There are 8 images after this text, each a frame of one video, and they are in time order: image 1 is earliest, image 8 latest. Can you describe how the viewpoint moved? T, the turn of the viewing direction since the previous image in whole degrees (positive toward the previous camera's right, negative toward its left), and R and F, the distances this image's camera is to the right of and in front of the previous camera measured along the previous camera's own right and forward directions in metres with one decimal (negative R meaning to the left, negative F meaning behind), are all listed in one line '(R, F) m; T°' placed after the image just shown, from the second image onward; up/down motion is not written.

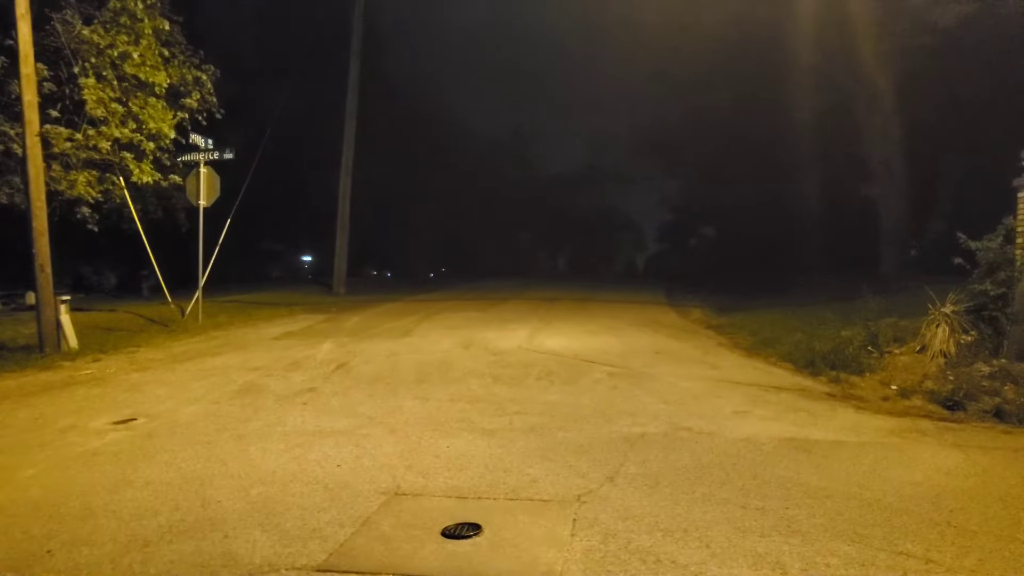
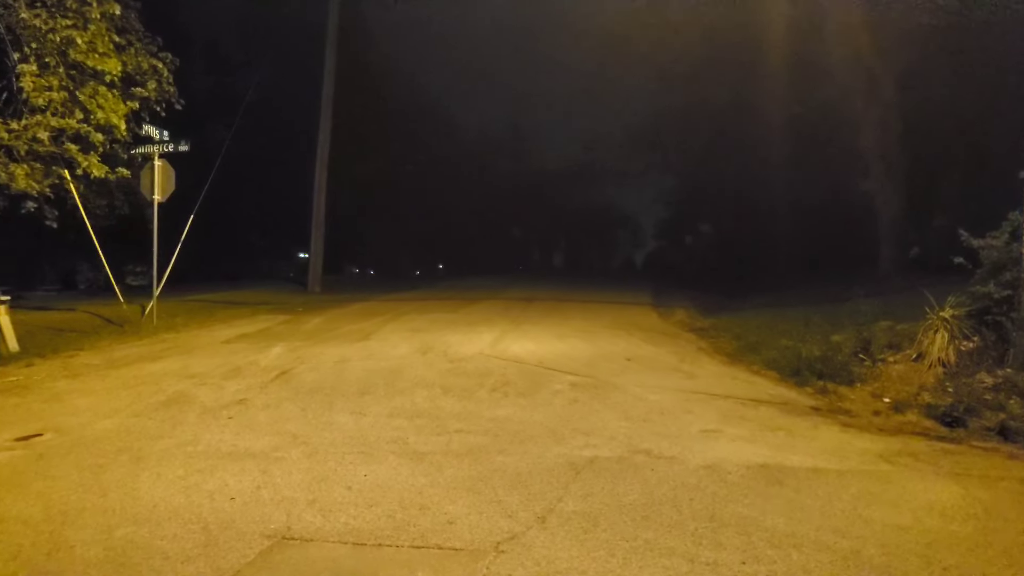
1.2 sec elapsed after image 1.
(+0.5, +0.9) m; 0°
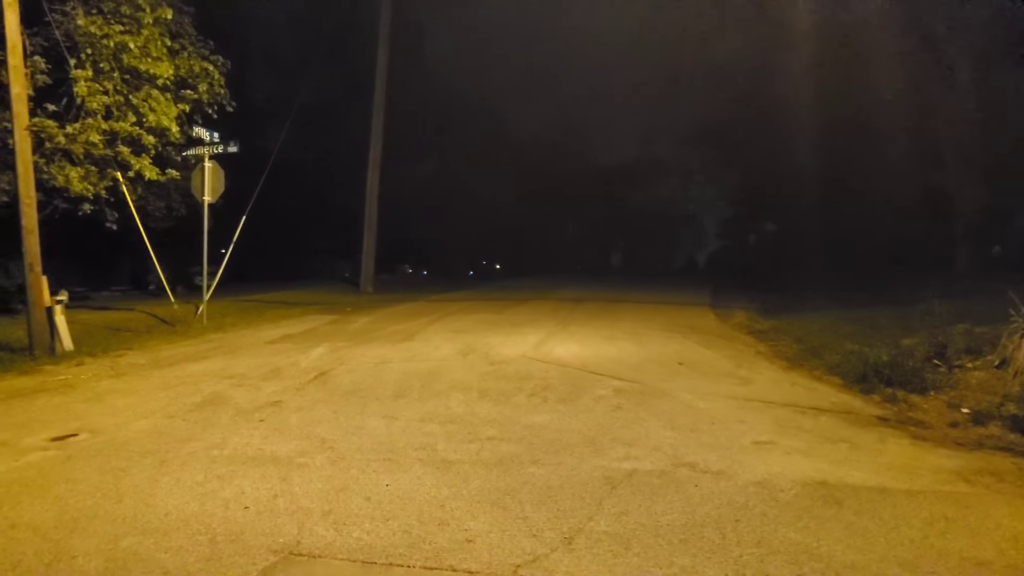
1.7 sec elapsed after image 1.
(+0.2, +0.4) m; -4°
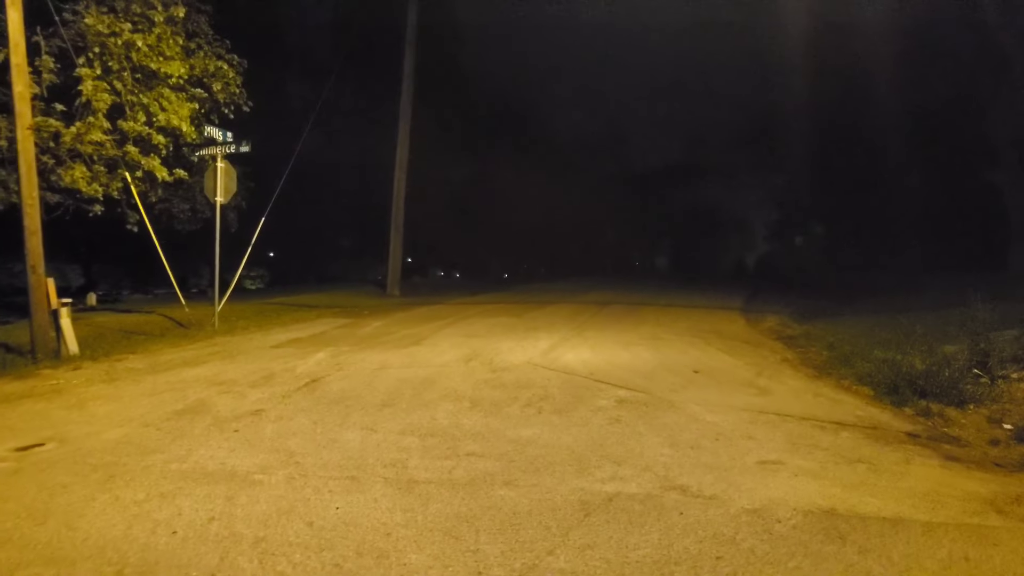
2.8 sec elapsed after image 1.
(+0.5, +0.7) m; -3°
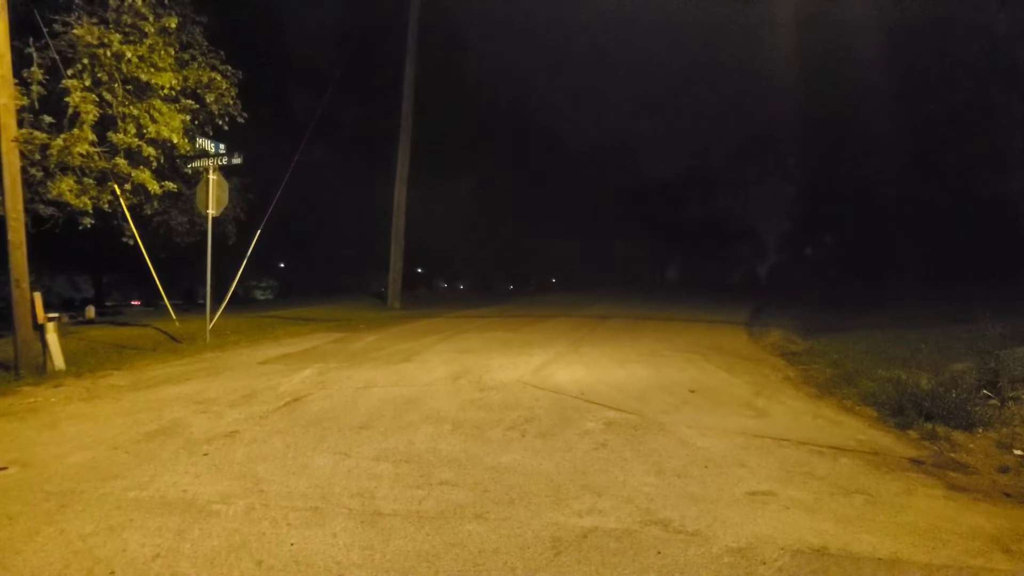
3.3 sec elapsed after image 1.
(+0.3, +0.4) m; -1°
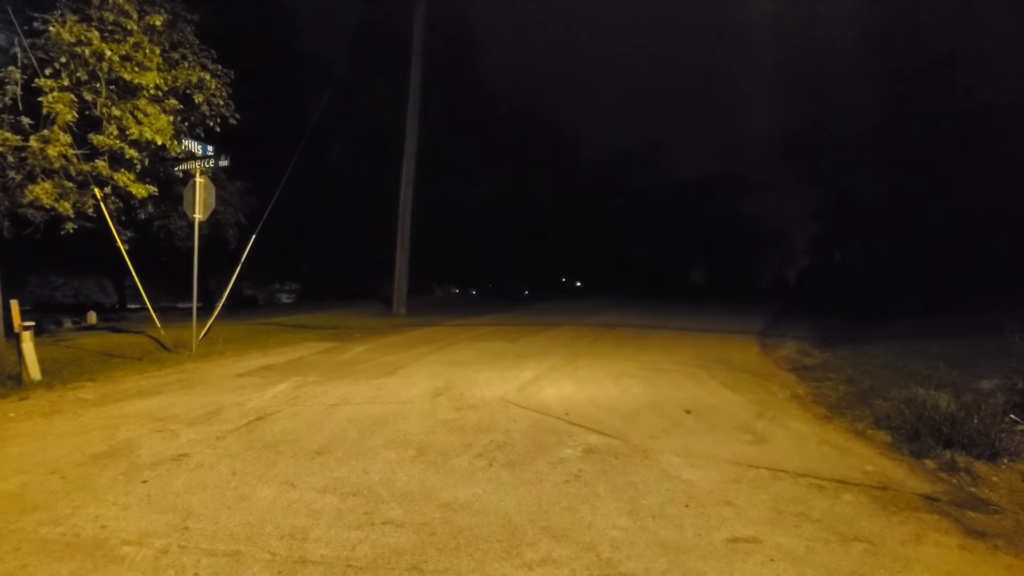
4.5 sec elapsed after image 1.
(+0.5, +0.7) m; -2°
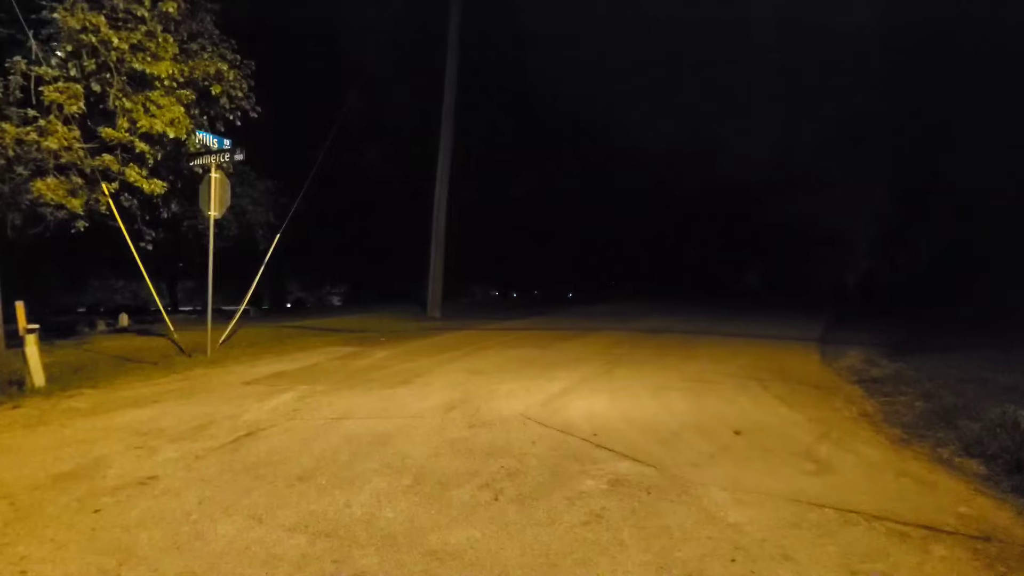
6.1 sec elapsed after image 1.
(+0.3, +1.1) m; -3°
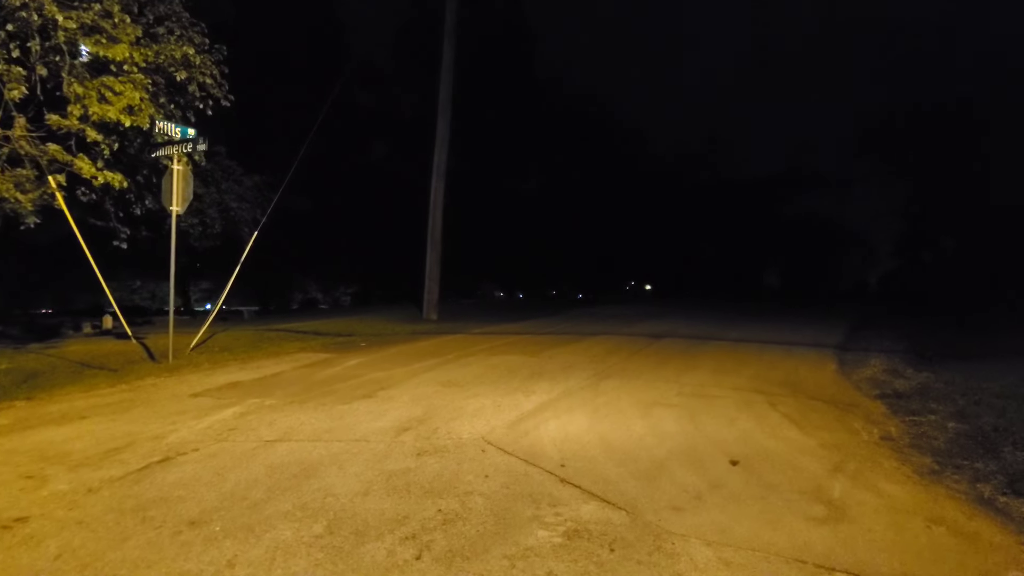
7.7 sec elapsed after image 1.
(+0.5, +1.2) m; -1°
